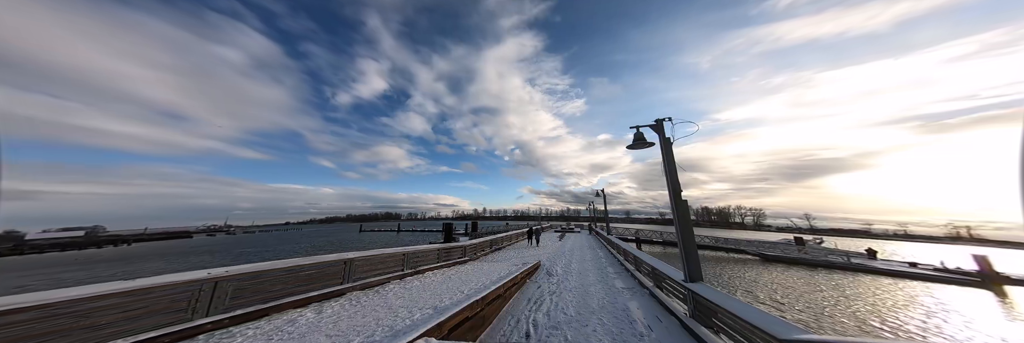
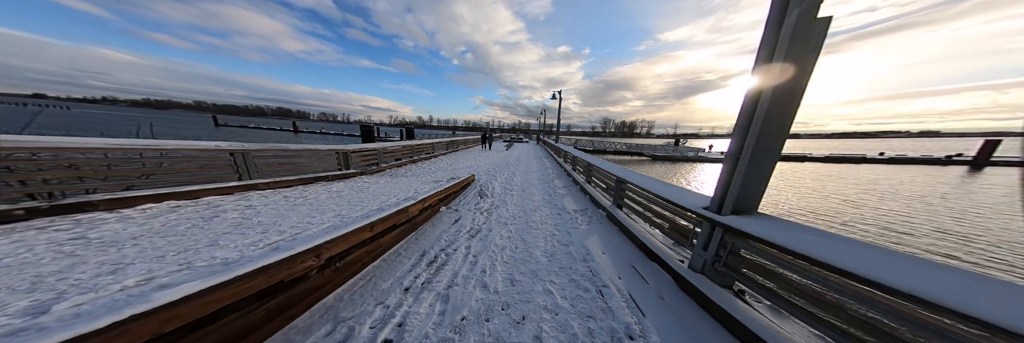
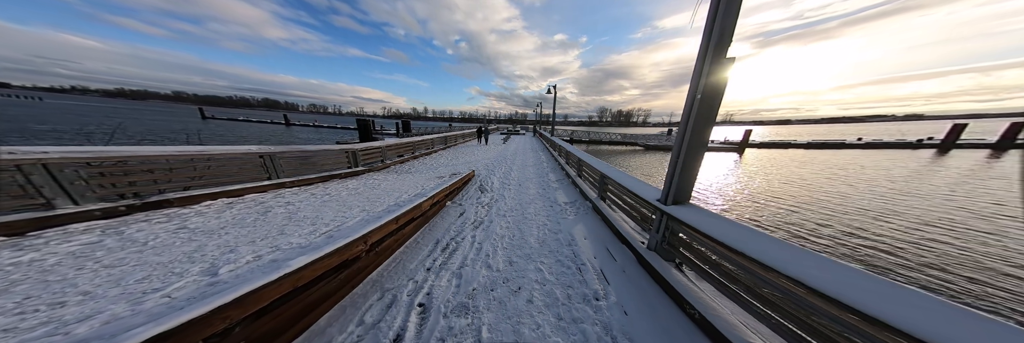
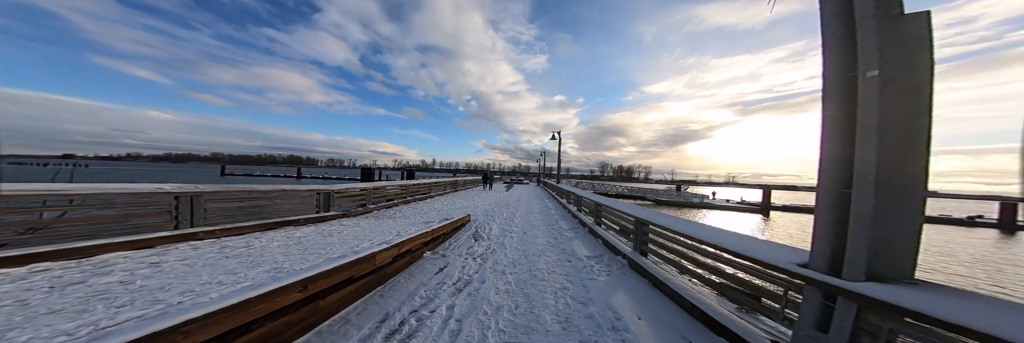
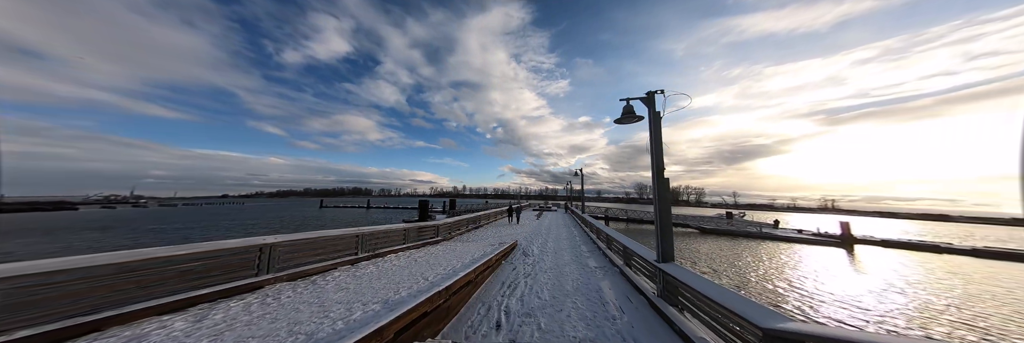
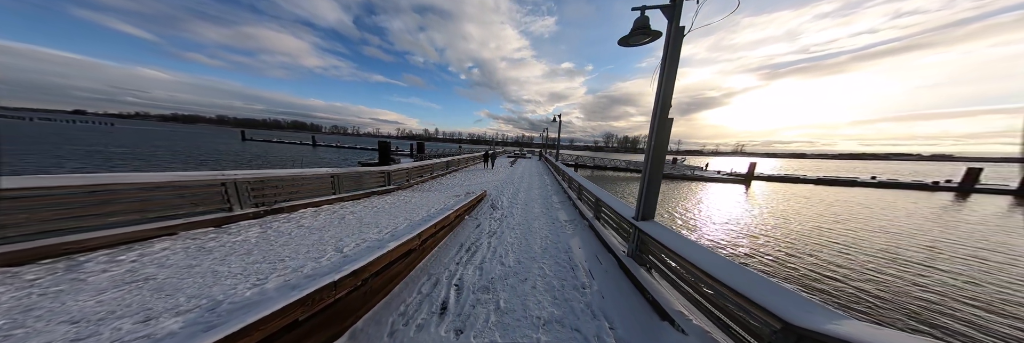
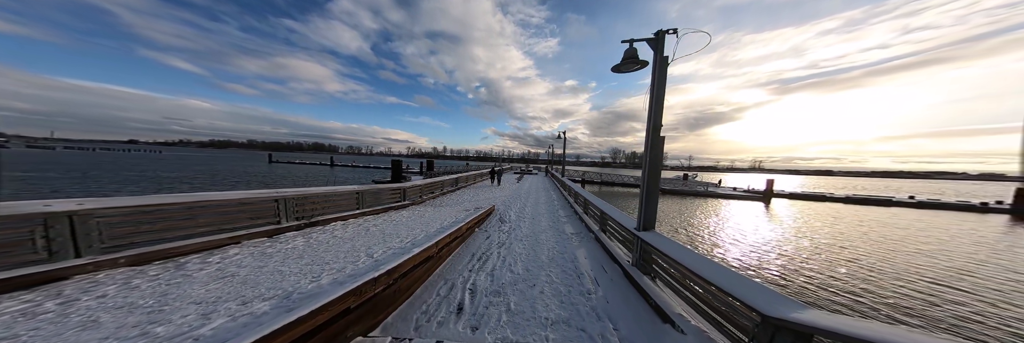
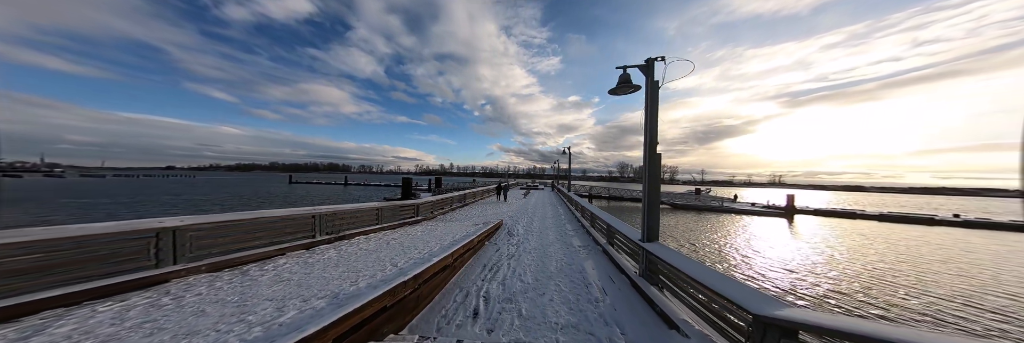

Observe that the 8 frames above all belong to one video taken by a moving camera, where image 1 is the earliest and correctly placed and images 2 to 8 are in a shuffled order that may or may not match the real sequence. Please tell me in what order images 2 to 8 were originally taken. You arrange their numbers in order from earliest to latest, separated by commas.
5, 8, 7, 6, 3, 2, 4
